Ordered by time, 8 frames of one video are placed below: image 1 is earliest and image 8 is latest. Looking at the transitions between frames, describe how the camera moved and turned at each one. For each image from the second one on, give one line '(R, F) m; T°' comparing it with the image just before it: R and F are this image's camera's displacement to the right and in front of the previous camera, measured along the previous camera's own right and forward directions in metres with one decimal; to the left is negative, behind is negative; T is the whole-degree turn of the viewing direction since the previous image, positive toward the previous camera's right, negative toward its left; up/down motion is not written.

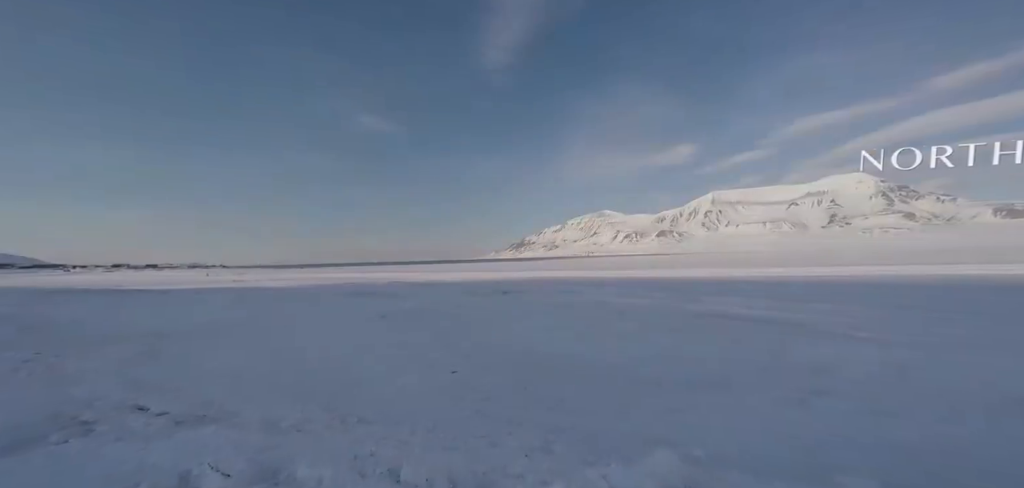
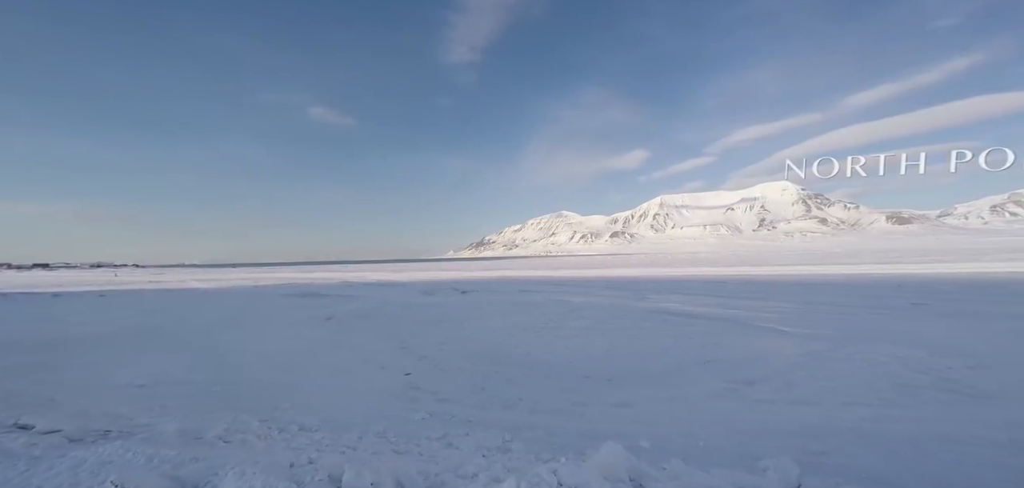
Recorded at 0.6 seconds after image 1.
(+0.1, 0.0) m; +5°
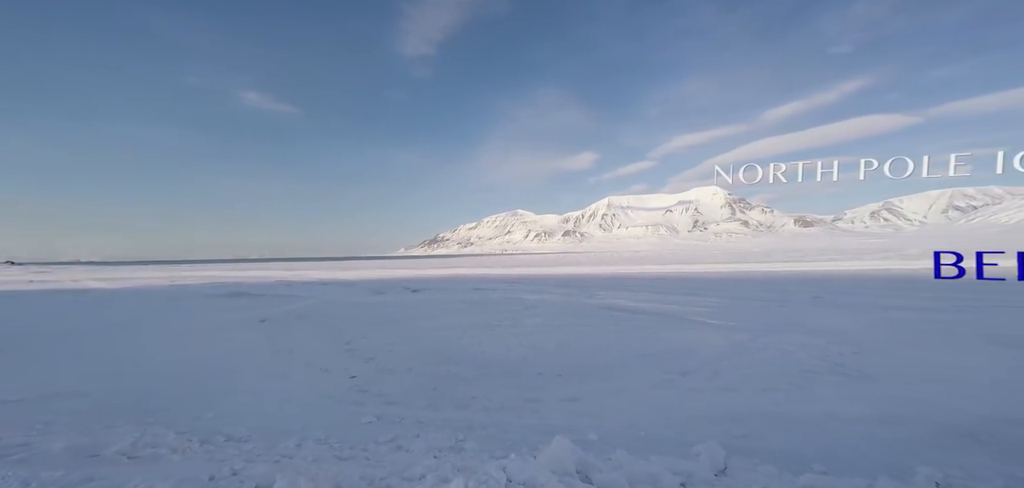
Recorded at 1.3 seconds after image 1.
(+0.1, 0.0) m; +5°
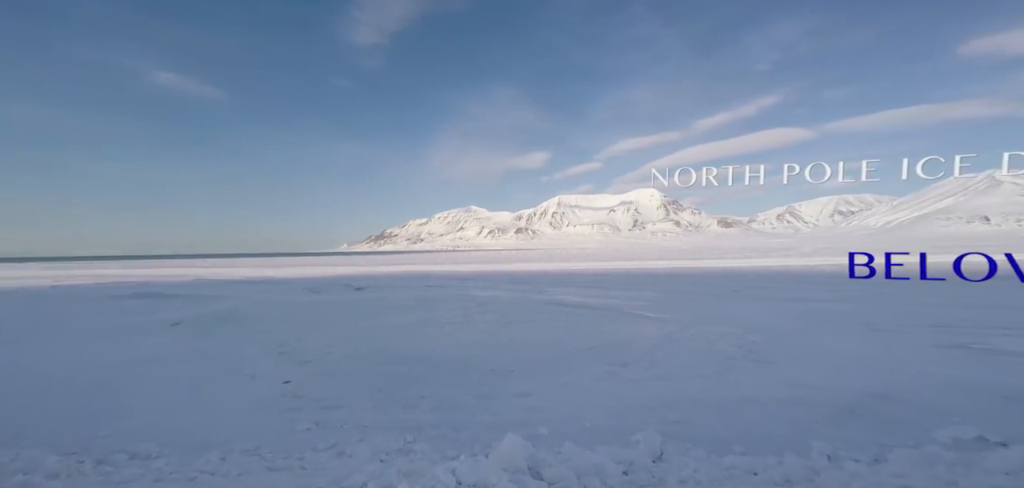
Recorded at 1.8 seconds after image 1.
(-0.2, -0.5) m; +6°
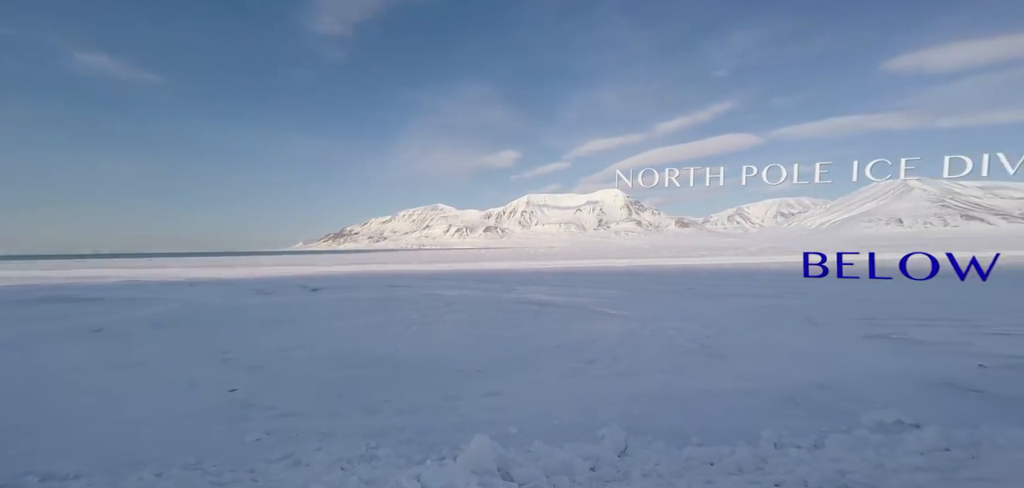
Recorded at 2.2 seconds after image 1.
(-0.4, +0.8) m; -26°
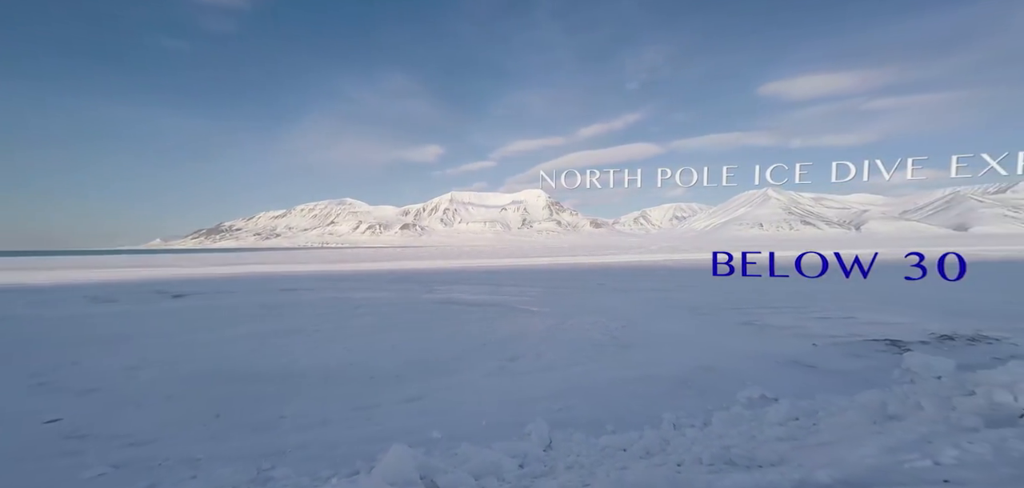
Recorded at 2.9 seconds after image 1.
(+0.1, -0.4) m; +8°
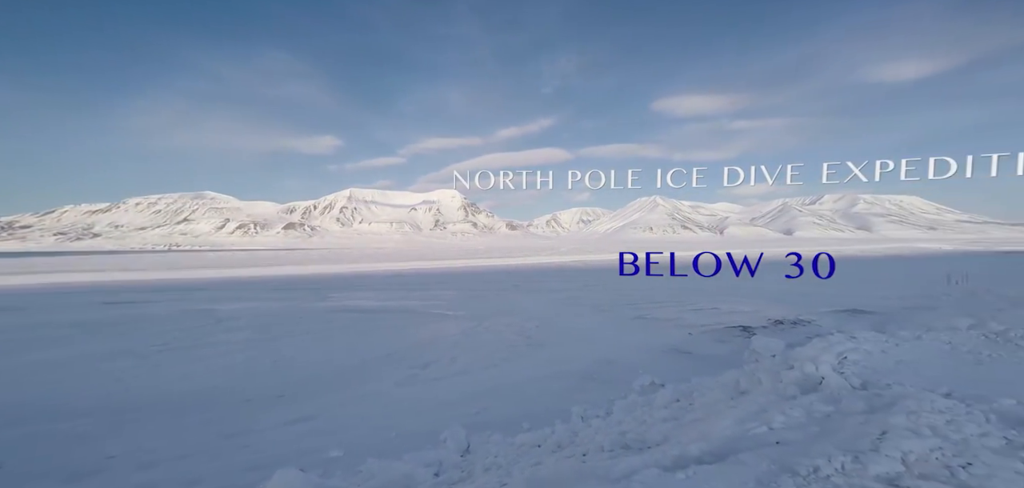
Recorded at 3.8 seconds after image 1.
(+0.1, -0.3) m; +9°
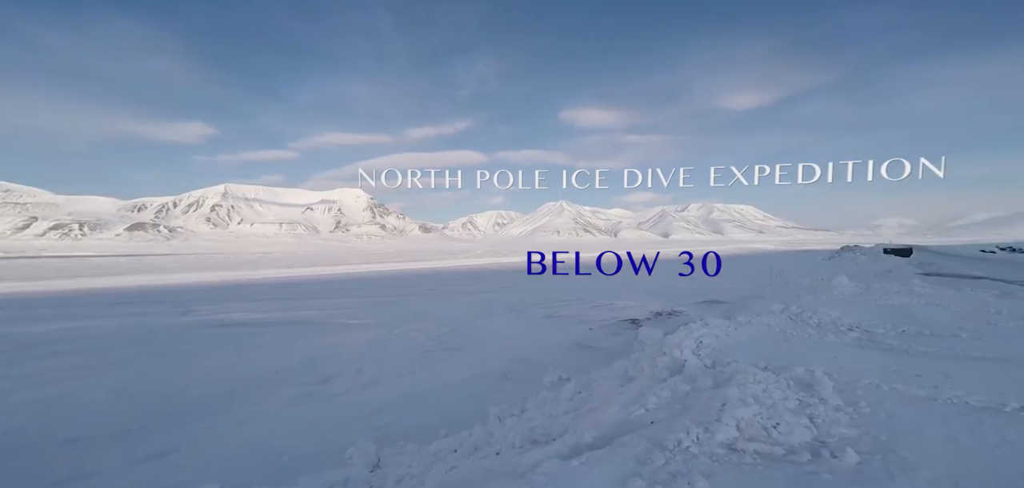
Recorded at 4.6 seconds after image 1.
(+0.1, -0.2) m; +9°
